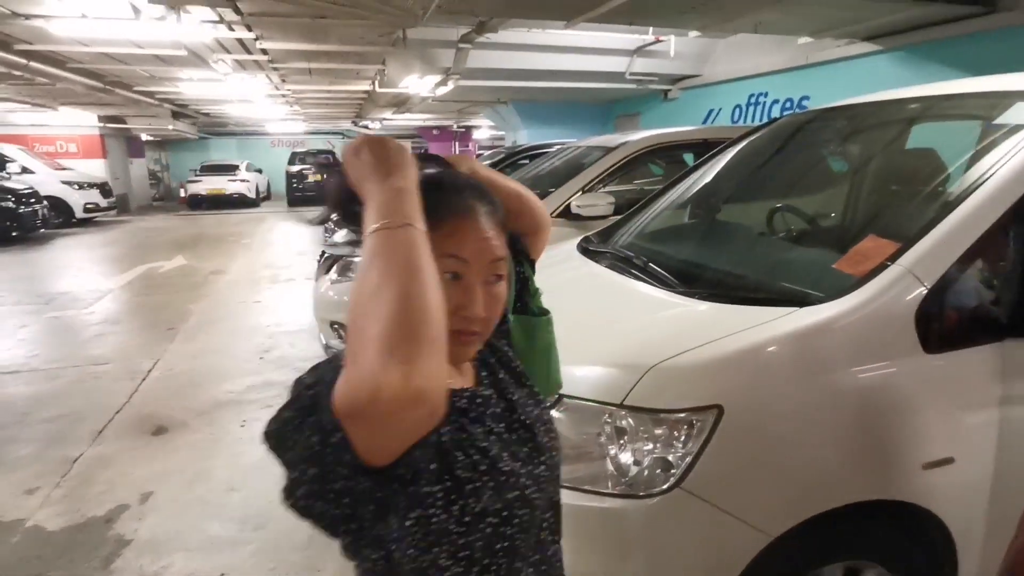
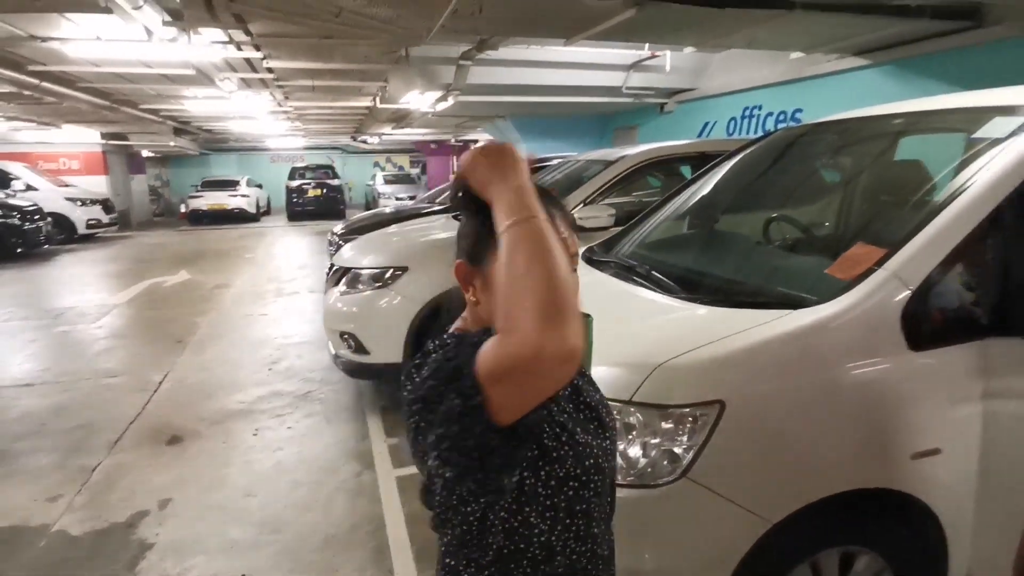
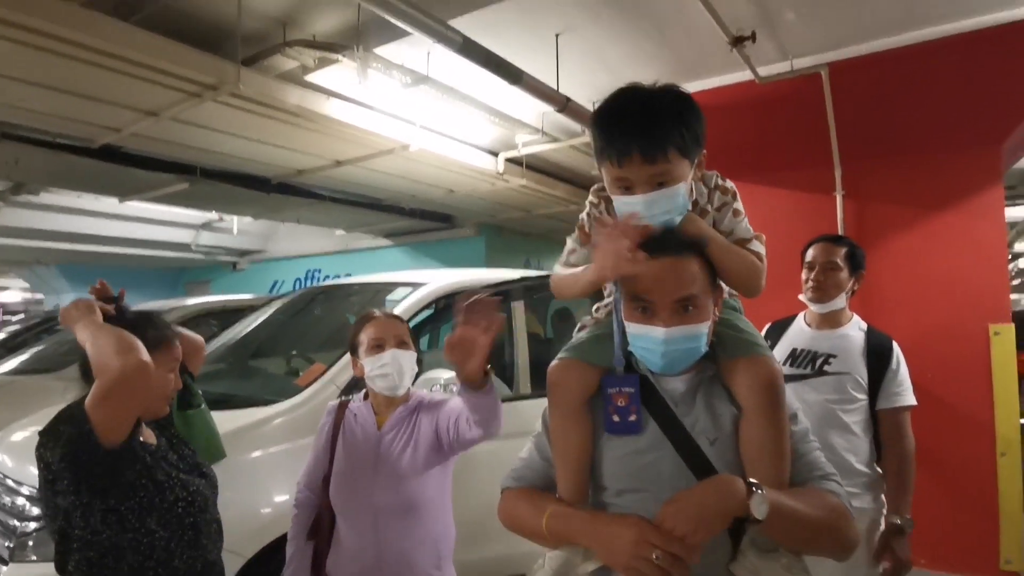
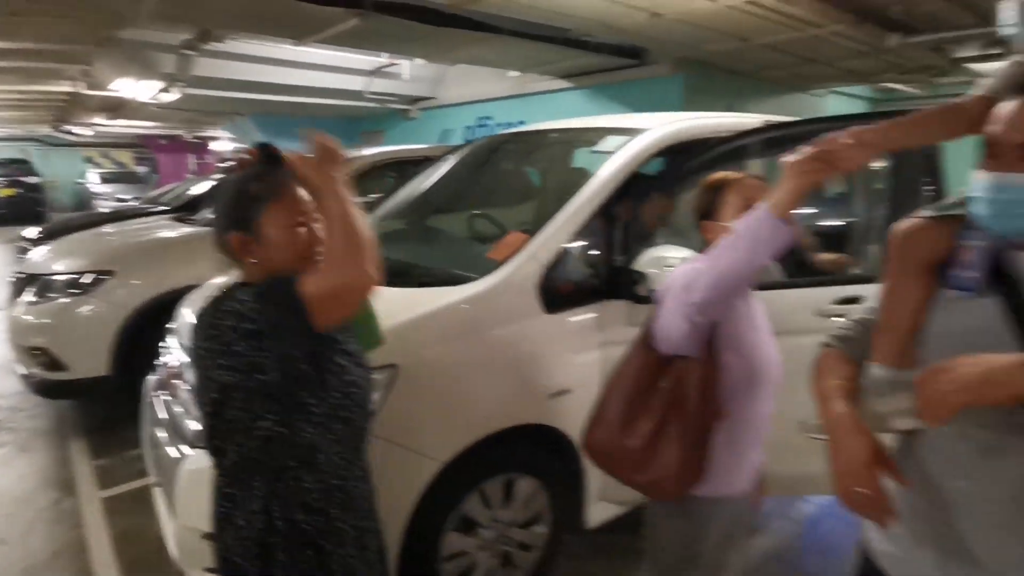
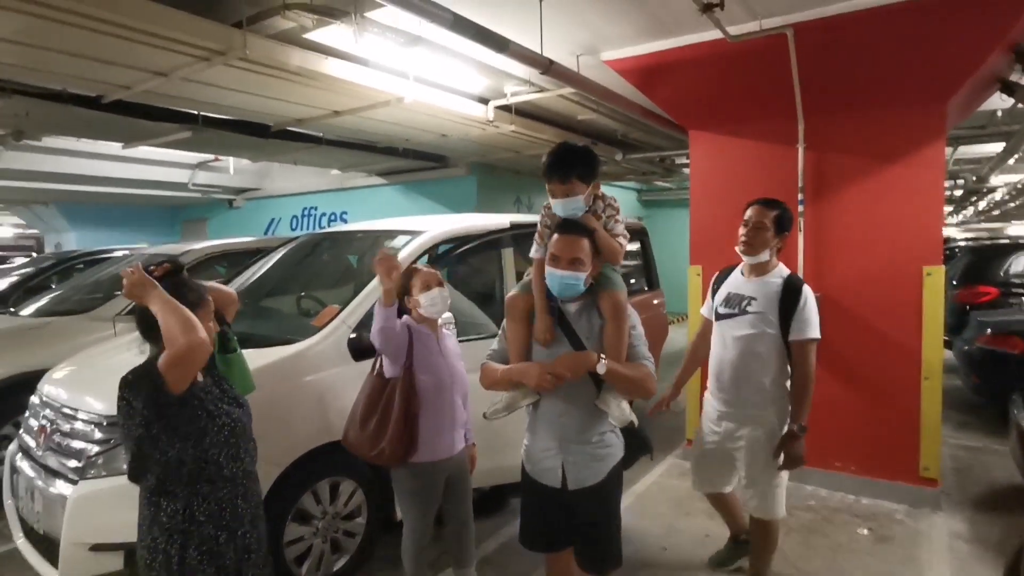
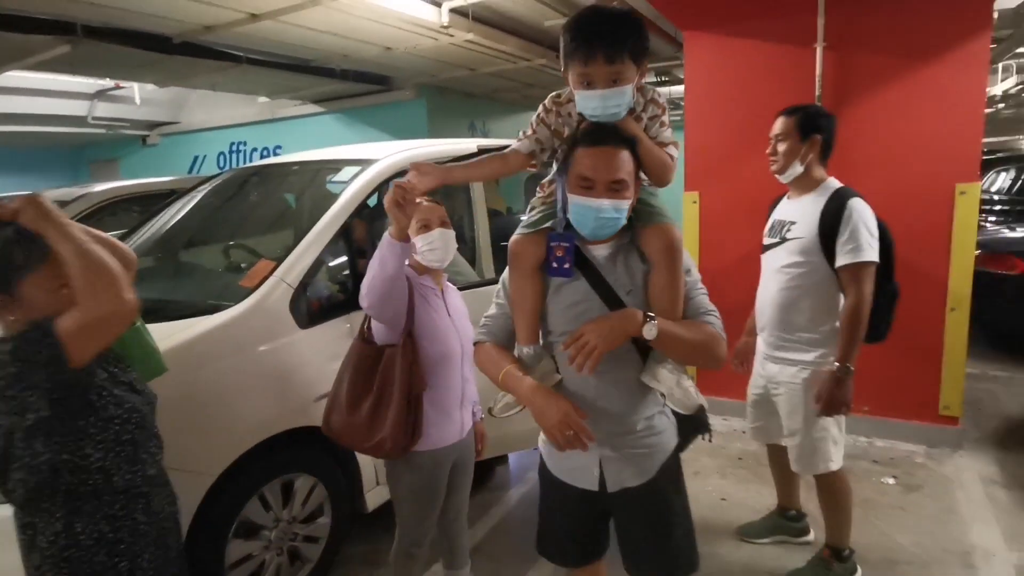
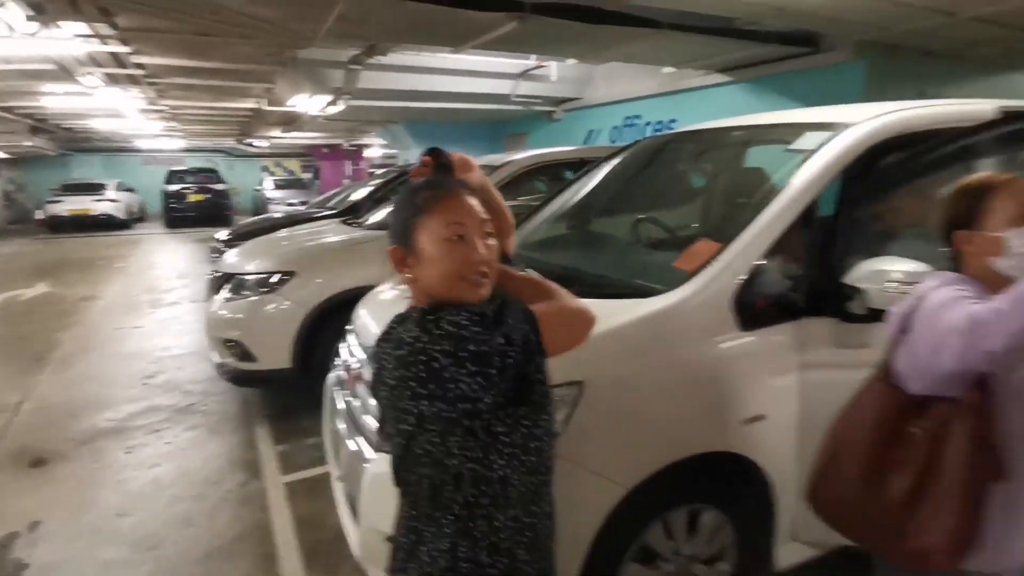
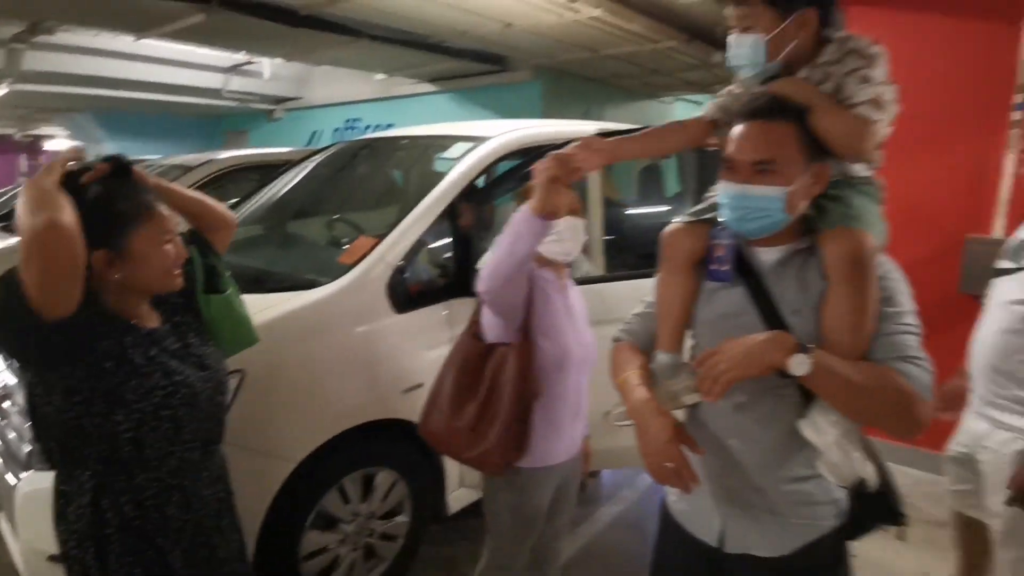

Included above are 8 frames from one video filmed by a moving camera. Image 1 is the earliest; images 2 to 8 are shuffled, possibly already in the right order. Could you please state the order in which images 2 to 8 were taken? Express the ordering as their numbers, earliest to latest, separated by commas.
2, 7, 4, 8, 6, 5, 3
